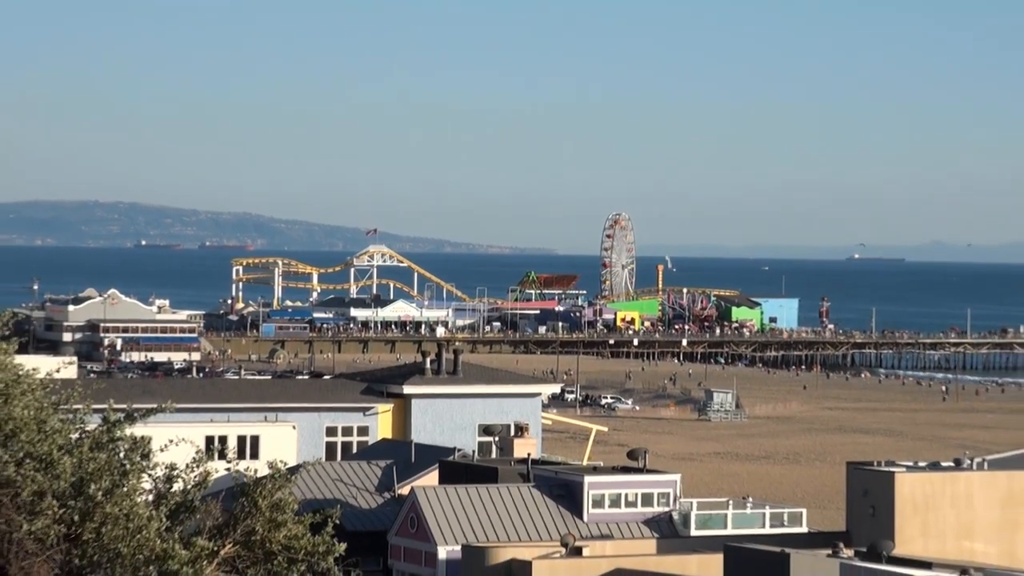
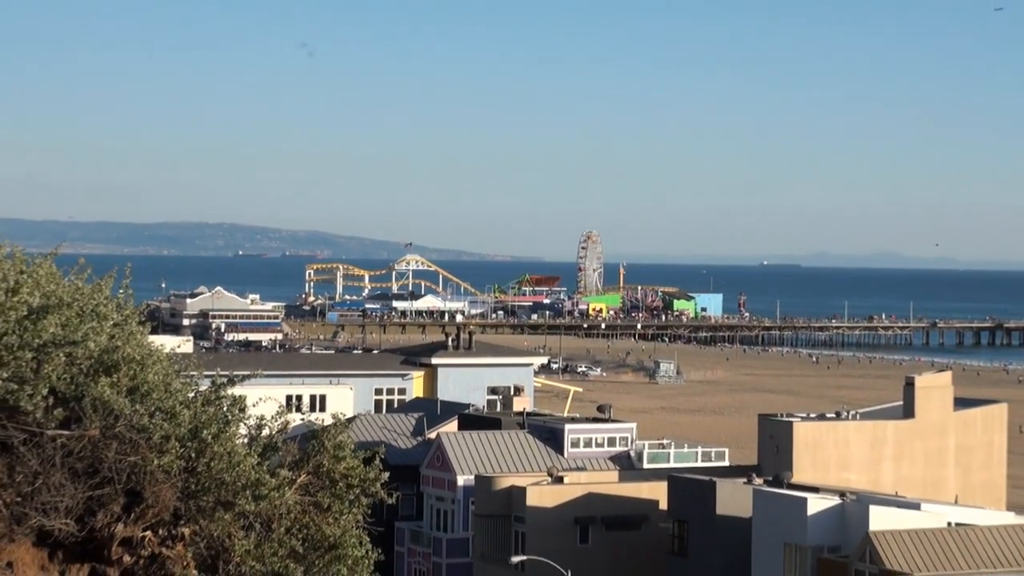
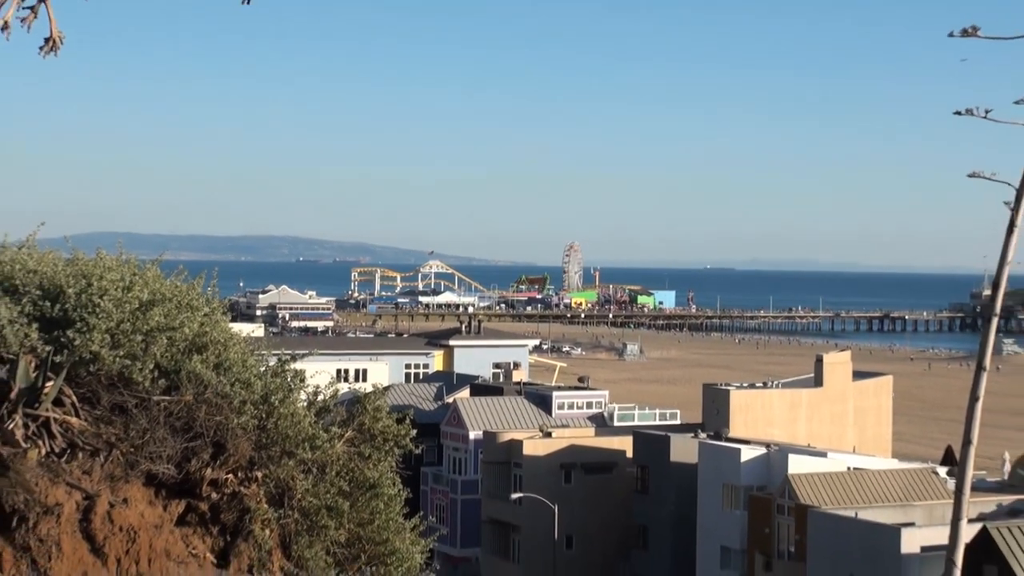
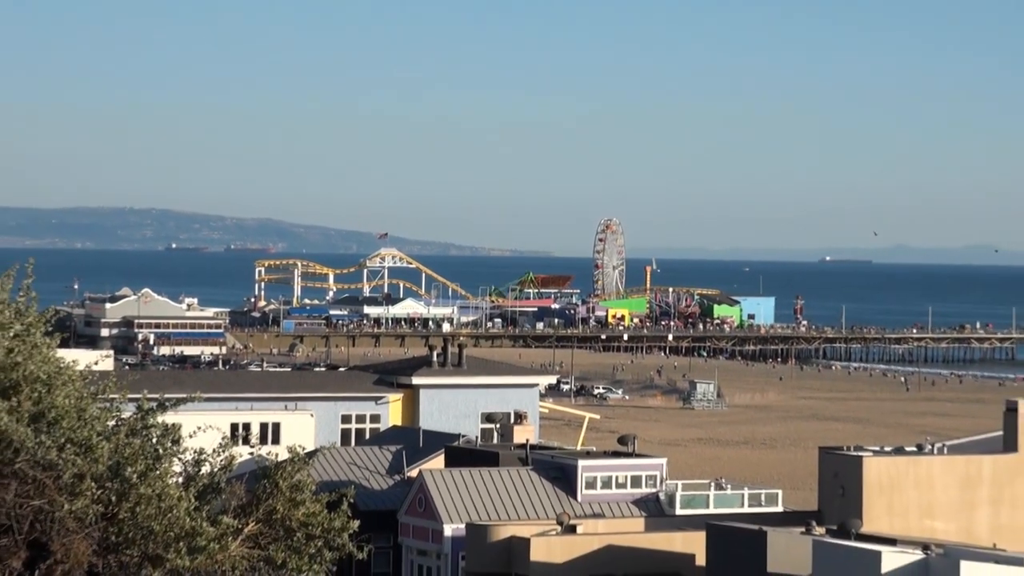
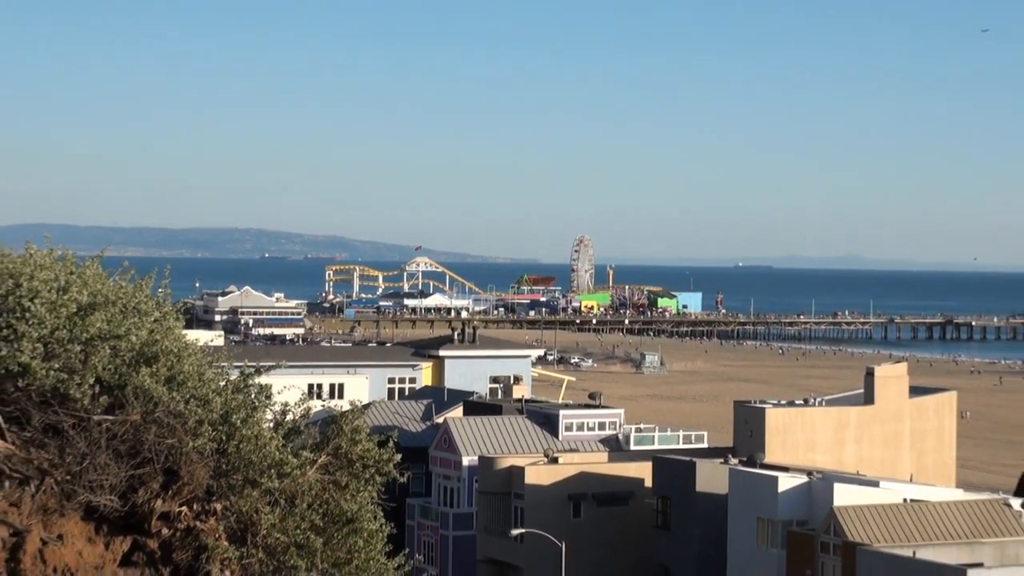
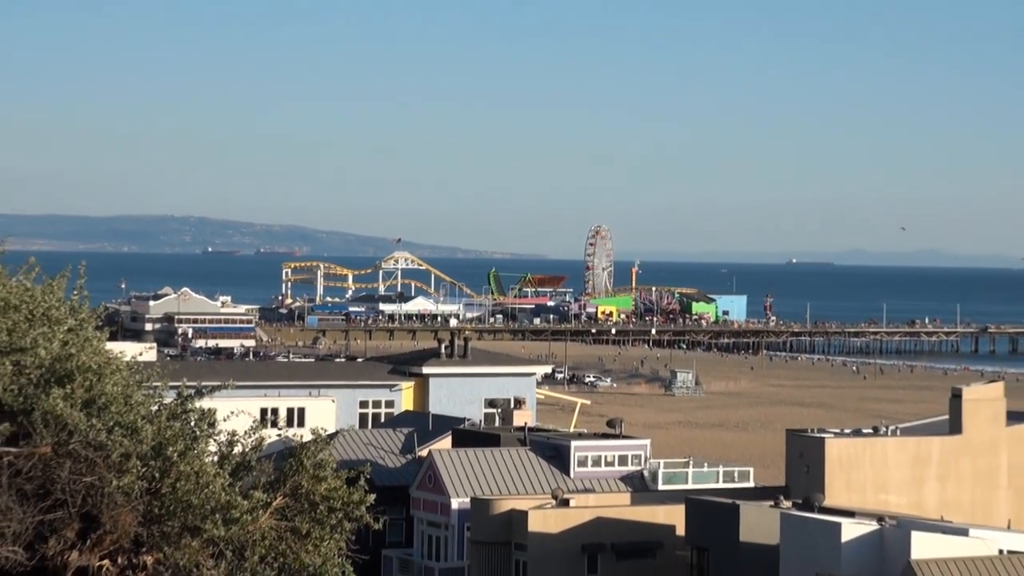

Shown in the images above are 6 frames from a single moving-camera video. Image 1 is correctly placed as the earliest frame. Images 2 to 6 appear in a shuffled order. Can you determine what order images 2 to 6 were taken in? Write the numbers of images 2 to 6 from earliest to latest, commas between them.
4, 6, 2, 5, 3
